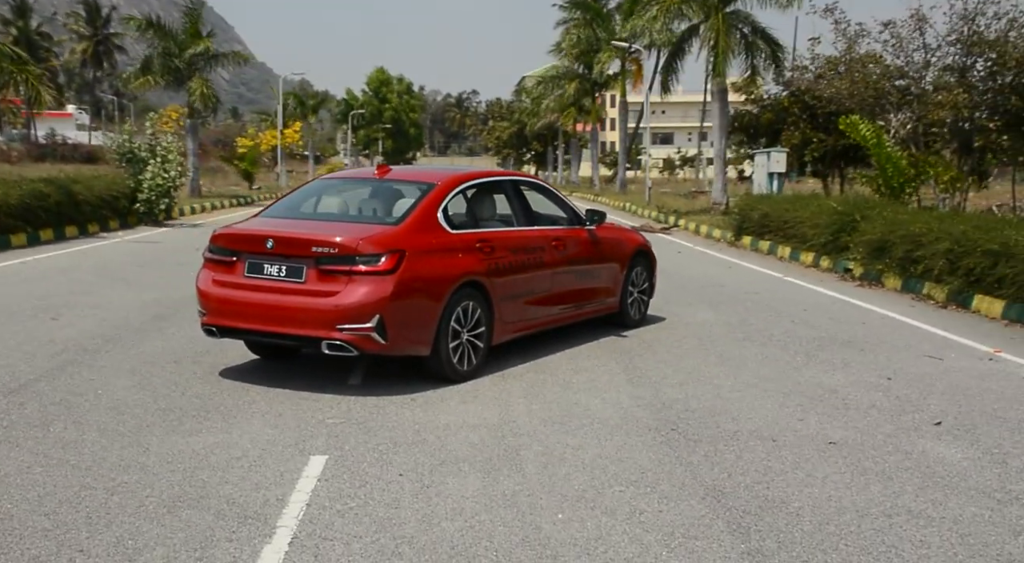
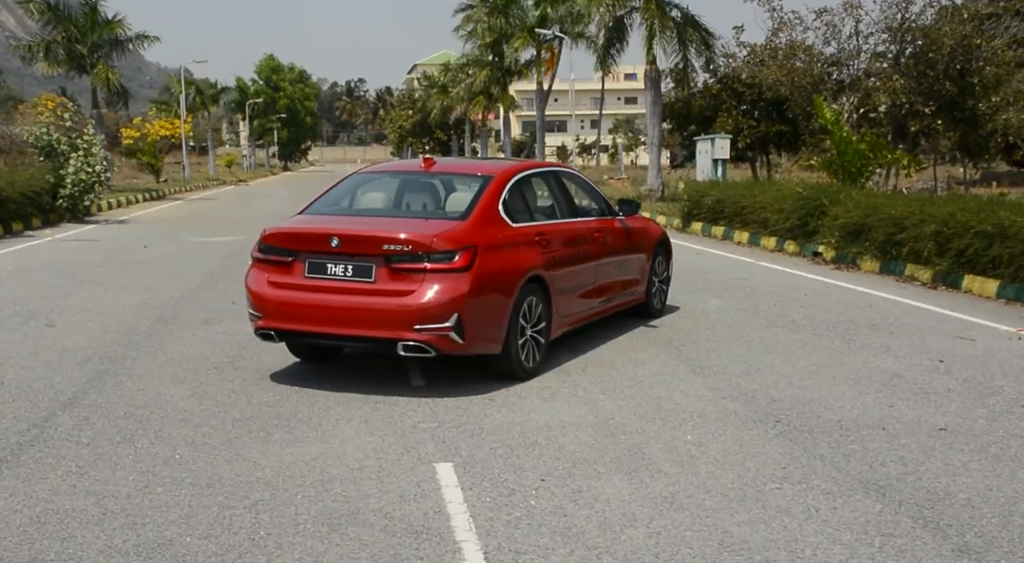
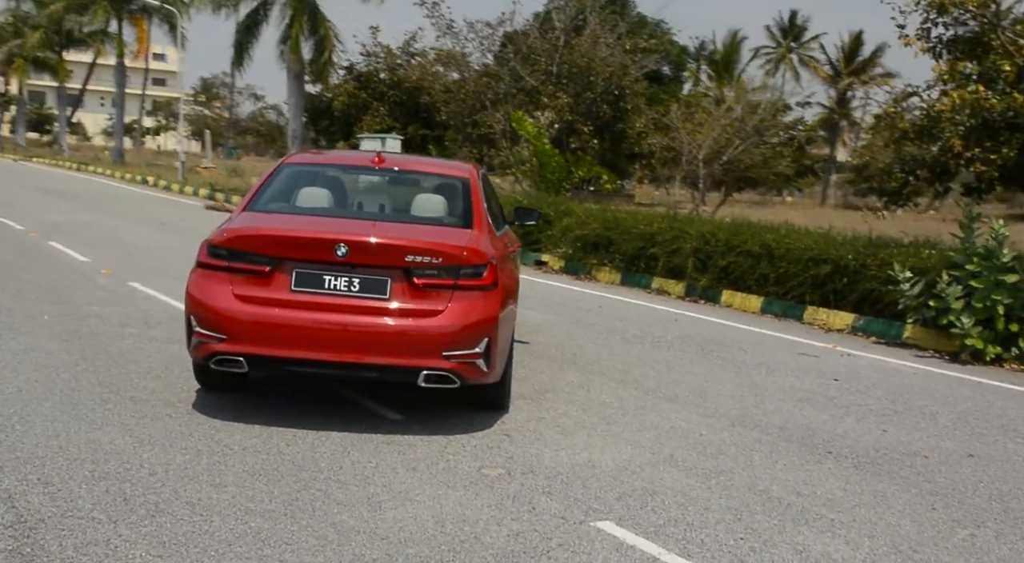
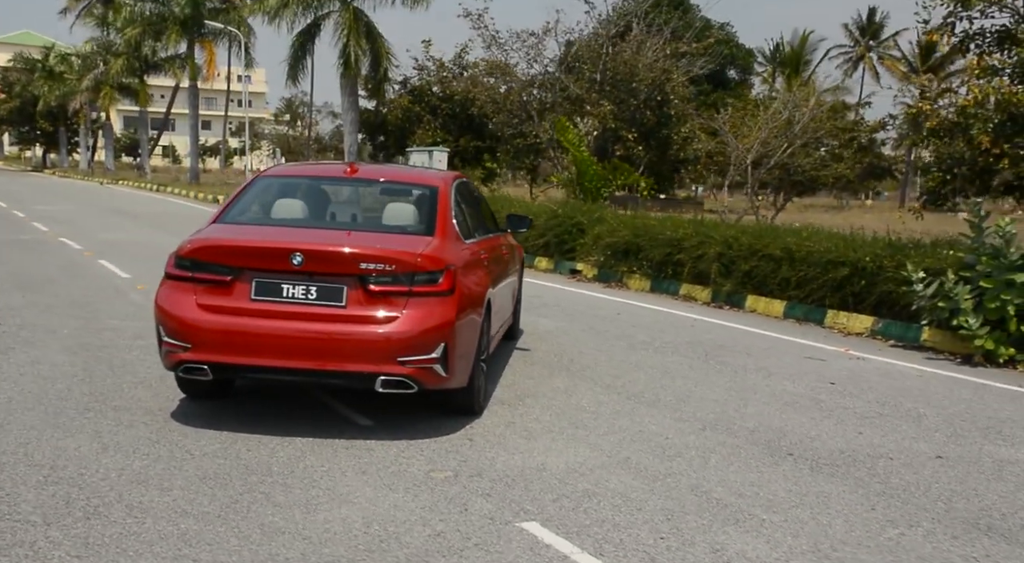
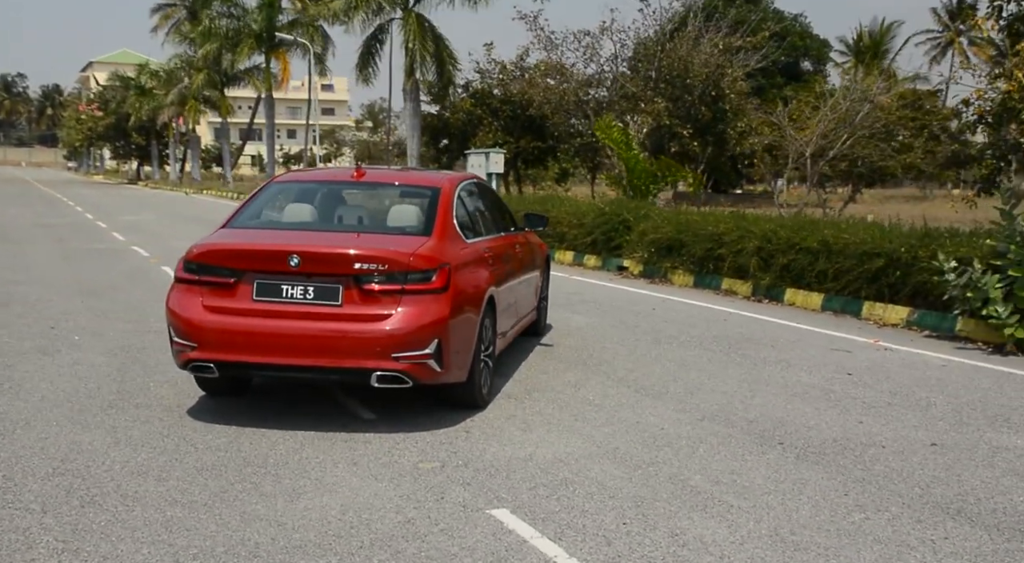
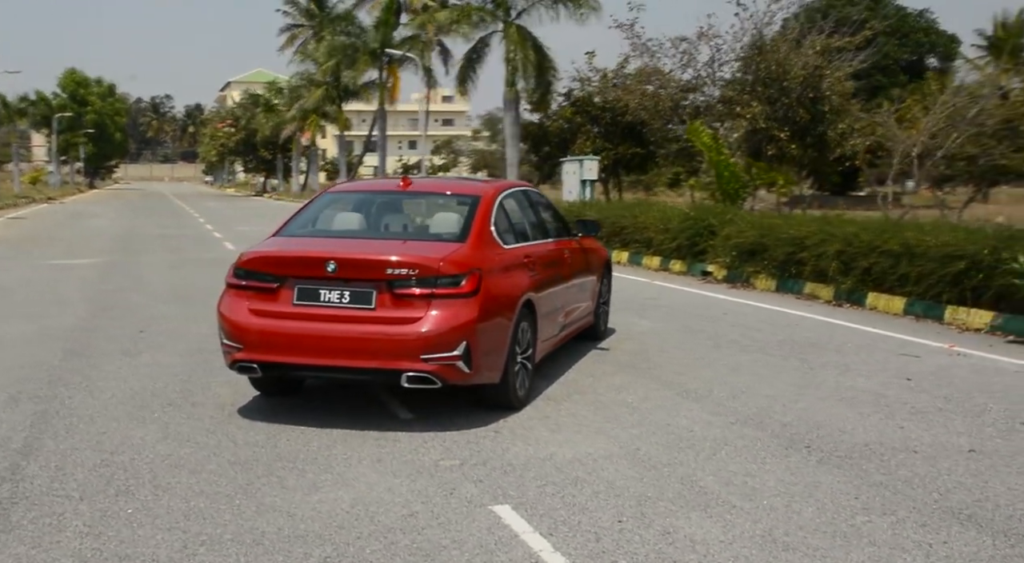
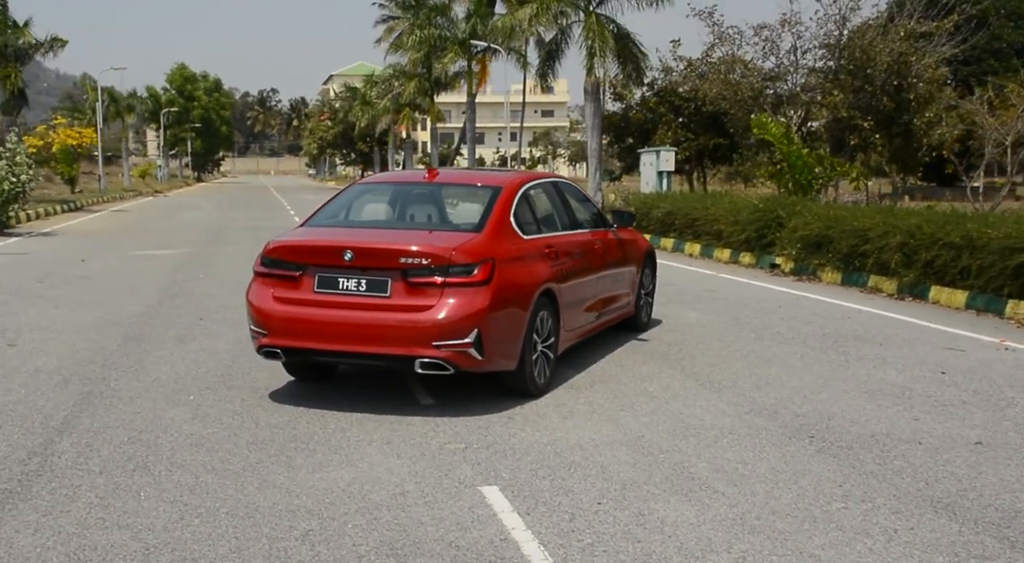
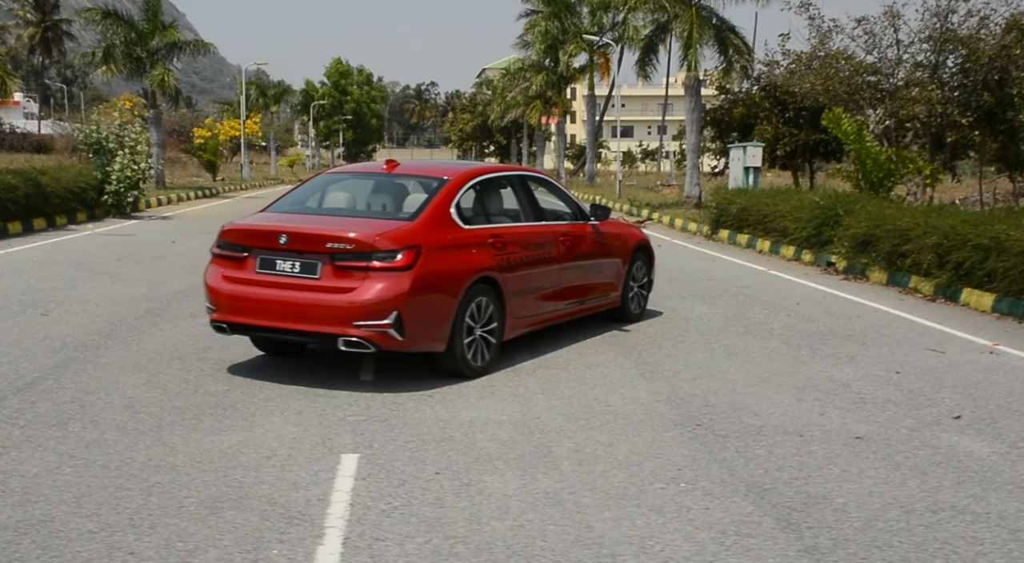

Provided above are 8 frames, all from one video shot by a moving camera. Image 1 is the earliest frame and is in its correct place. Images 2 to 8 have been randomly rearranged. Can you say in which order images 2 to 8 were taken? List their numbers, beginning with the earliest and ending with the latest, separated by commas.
8, 2, 7, 6, 5, 4, 3
